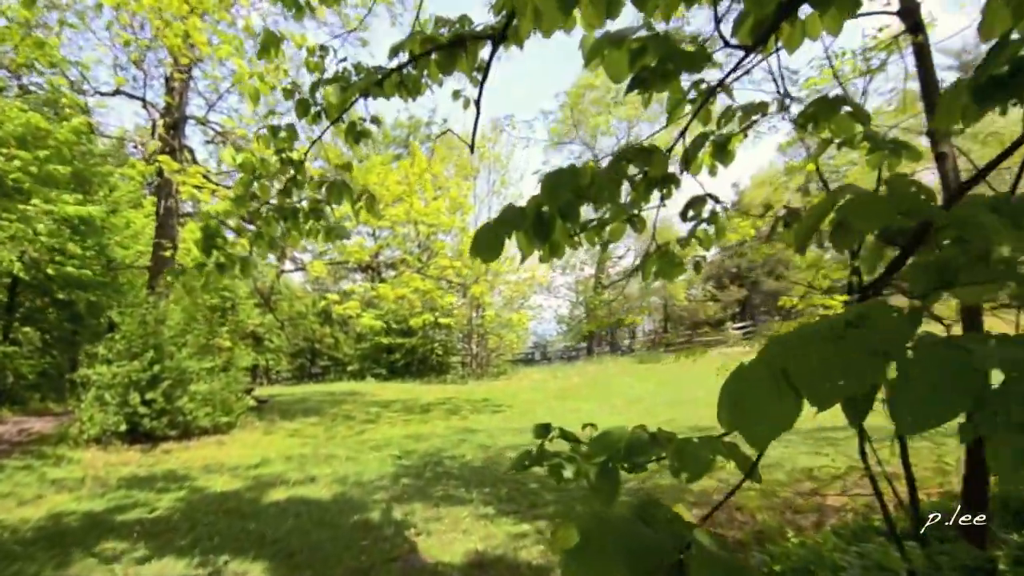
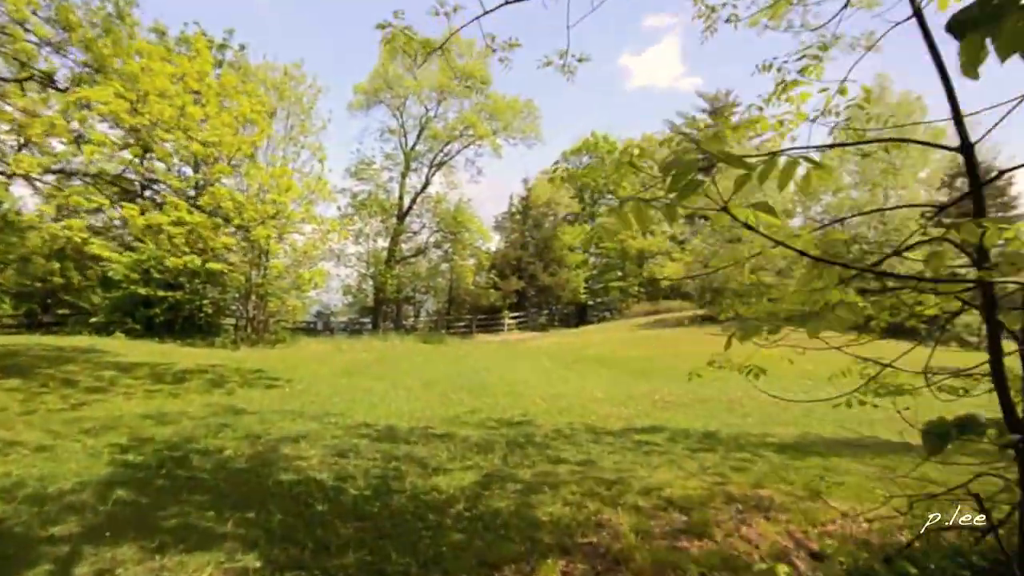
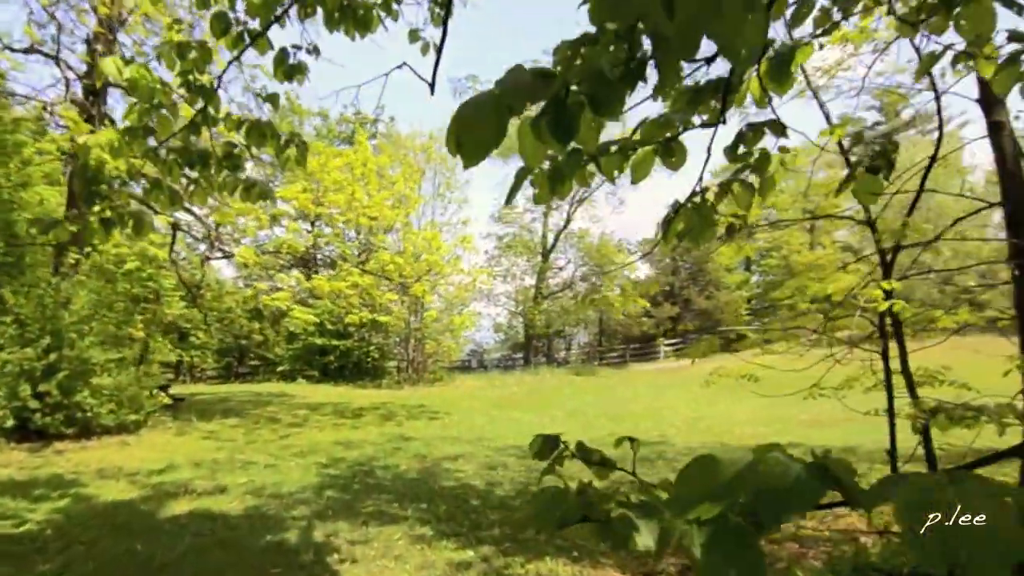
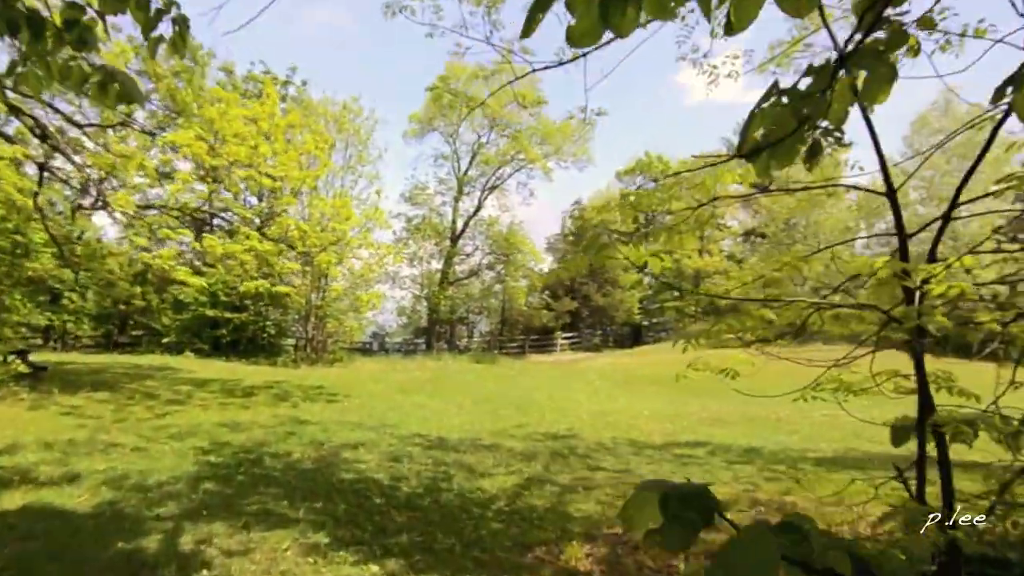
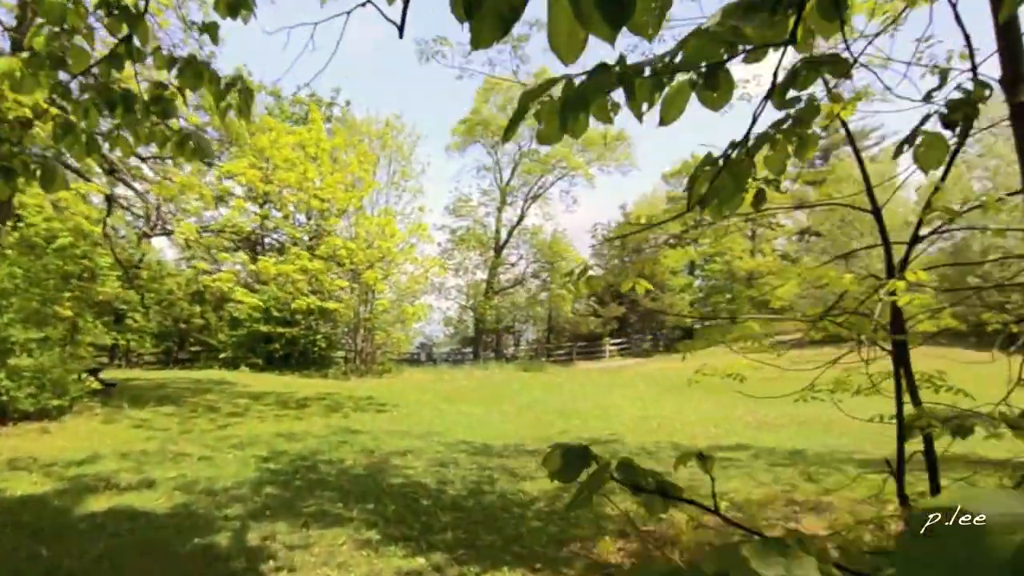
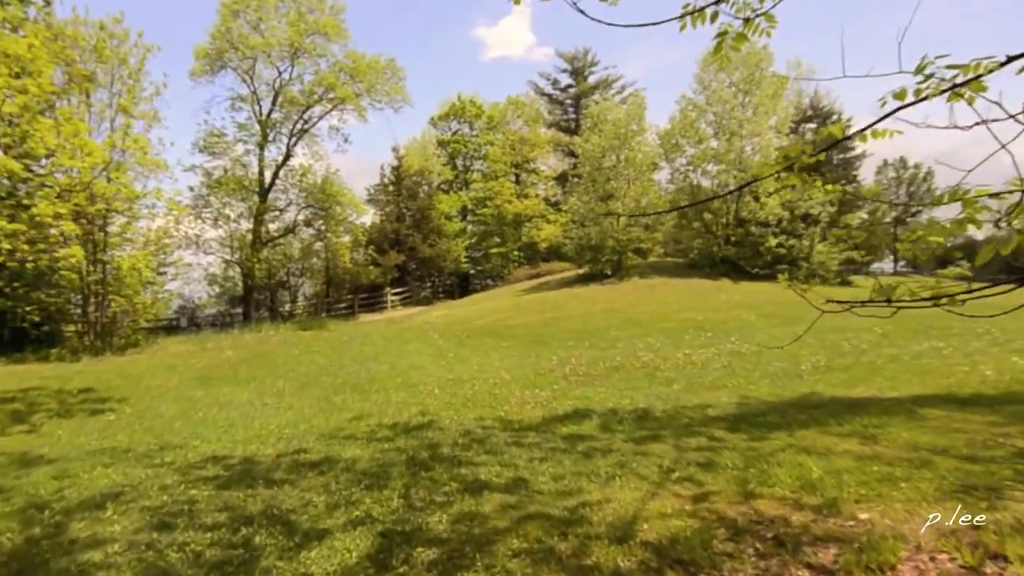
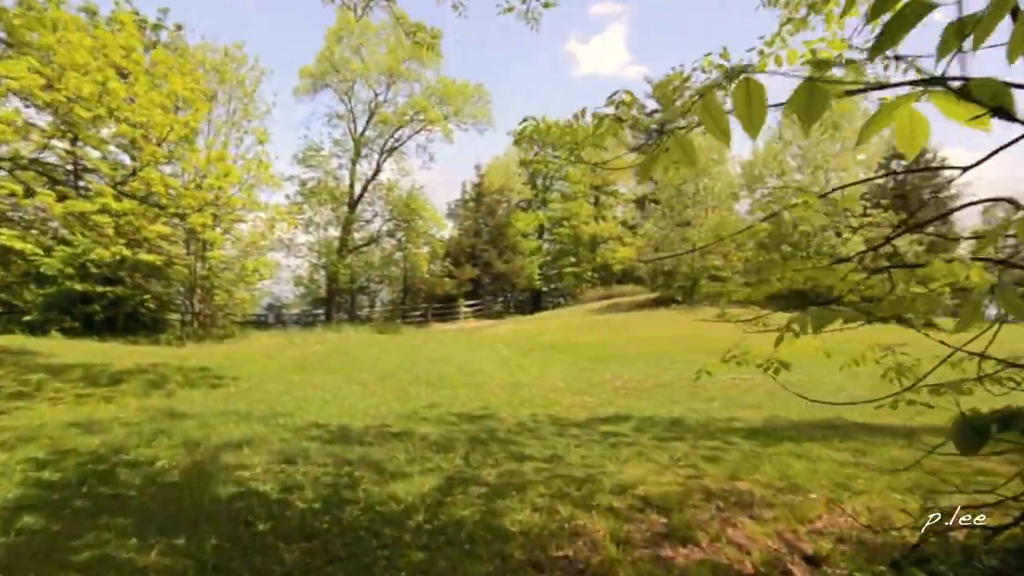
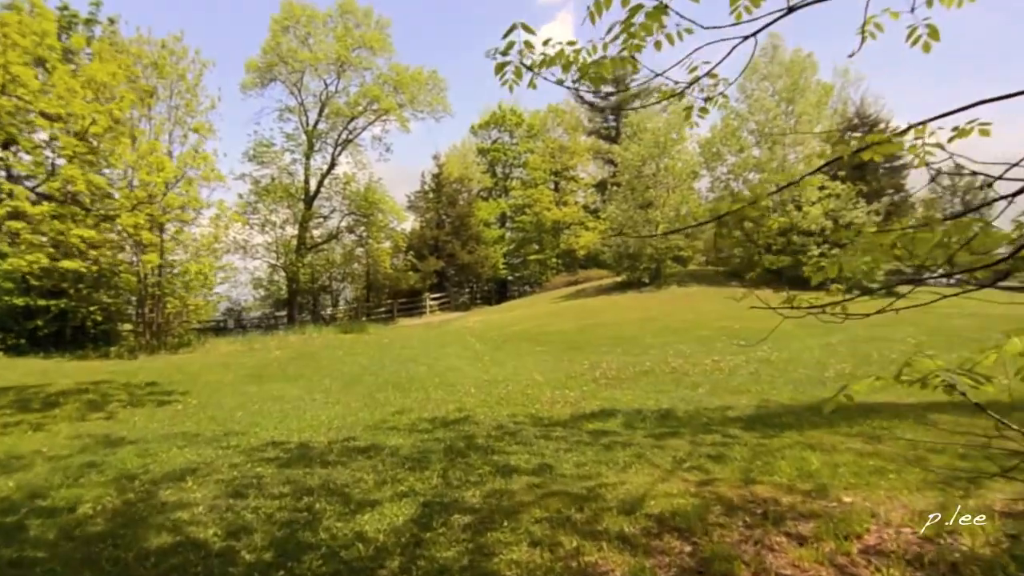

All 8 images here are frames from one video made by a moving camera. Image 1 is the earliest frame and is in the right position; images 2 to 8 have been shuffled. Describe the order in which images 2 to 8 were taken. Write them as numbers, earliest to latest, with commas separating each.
3, 5, 4, 2, 7, 8, 6
